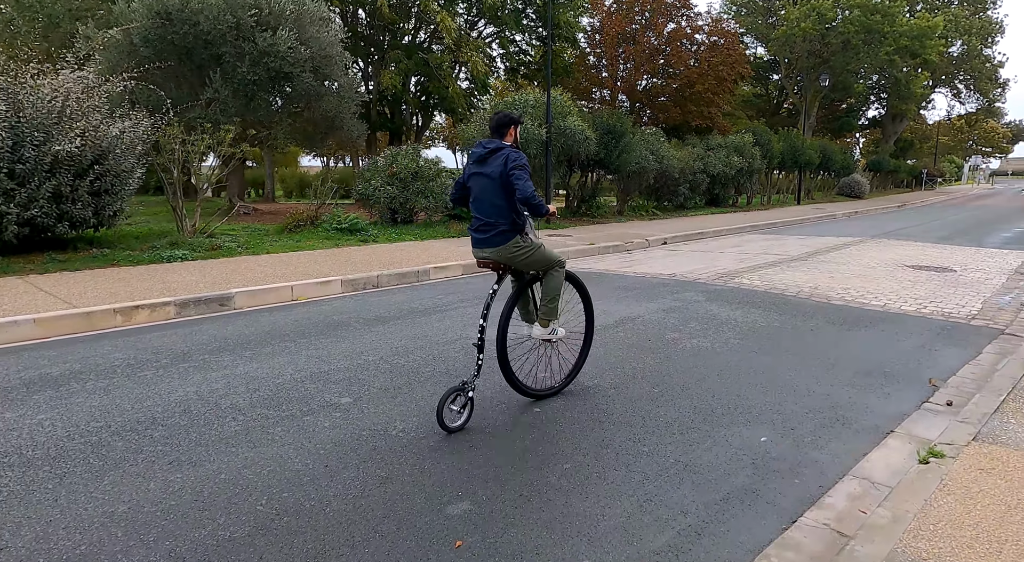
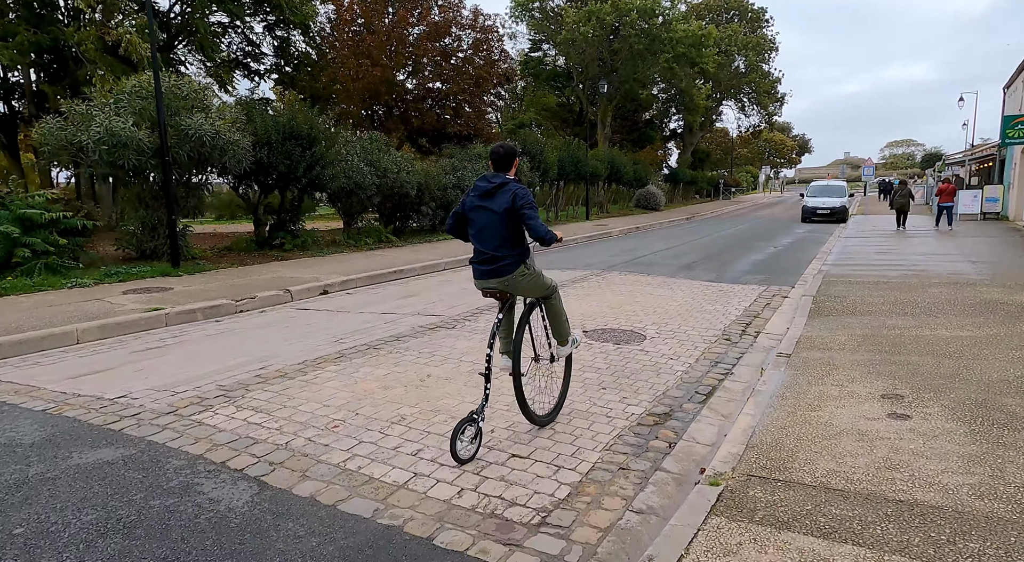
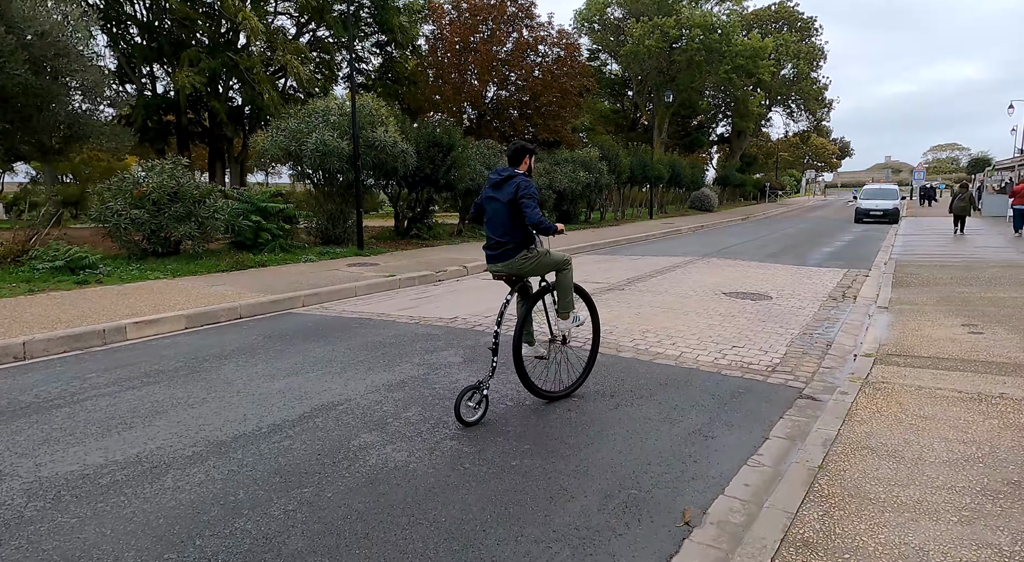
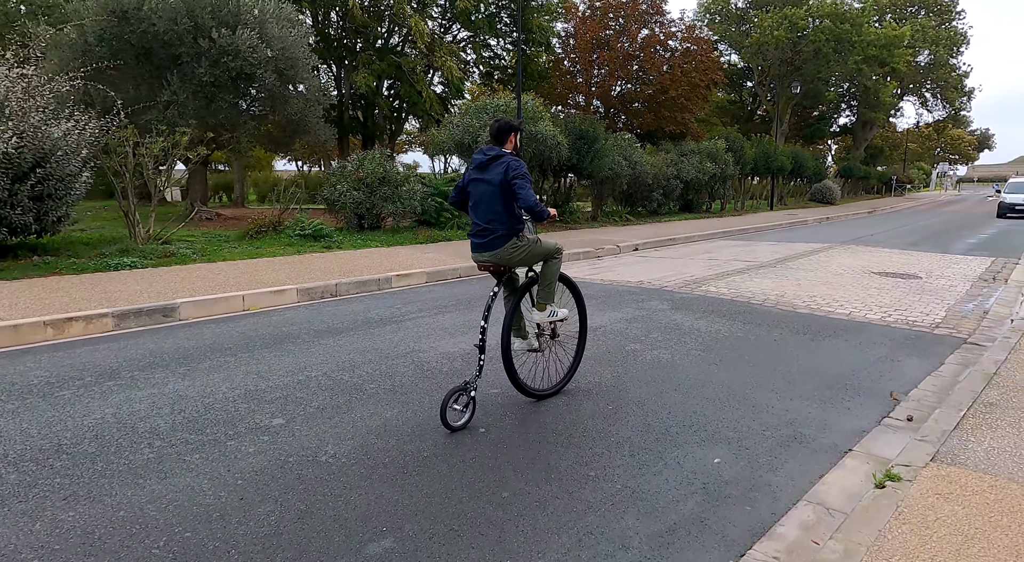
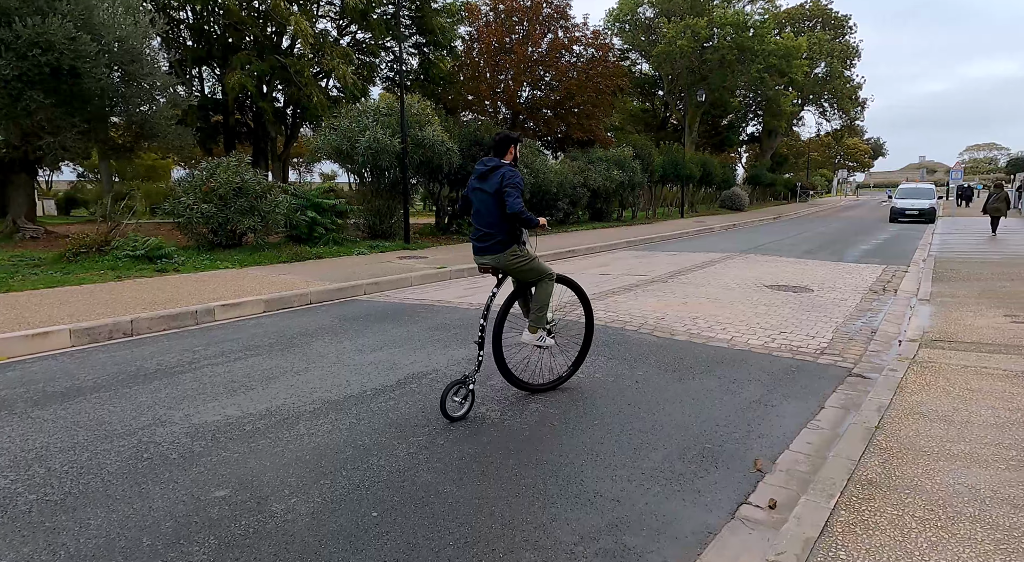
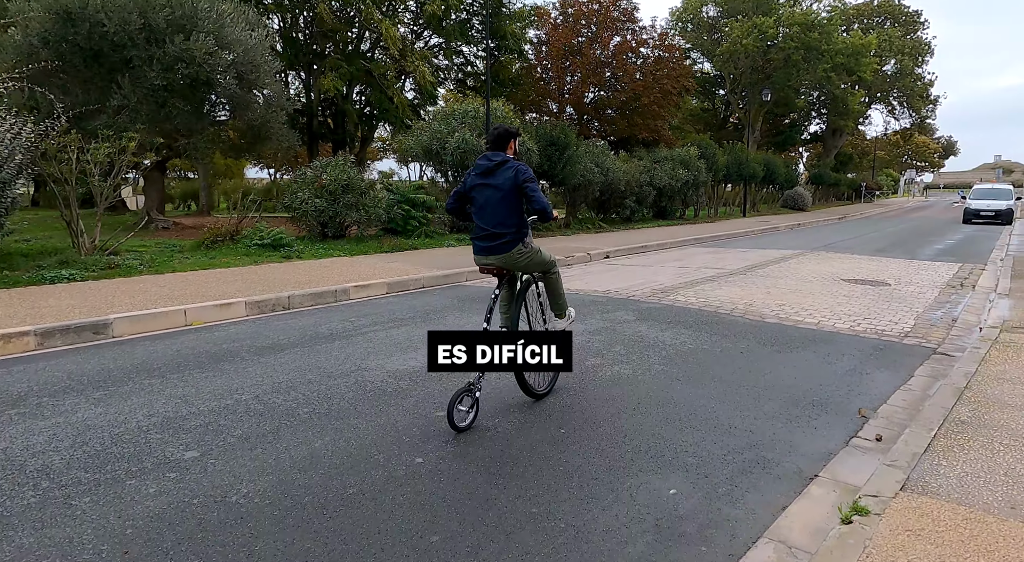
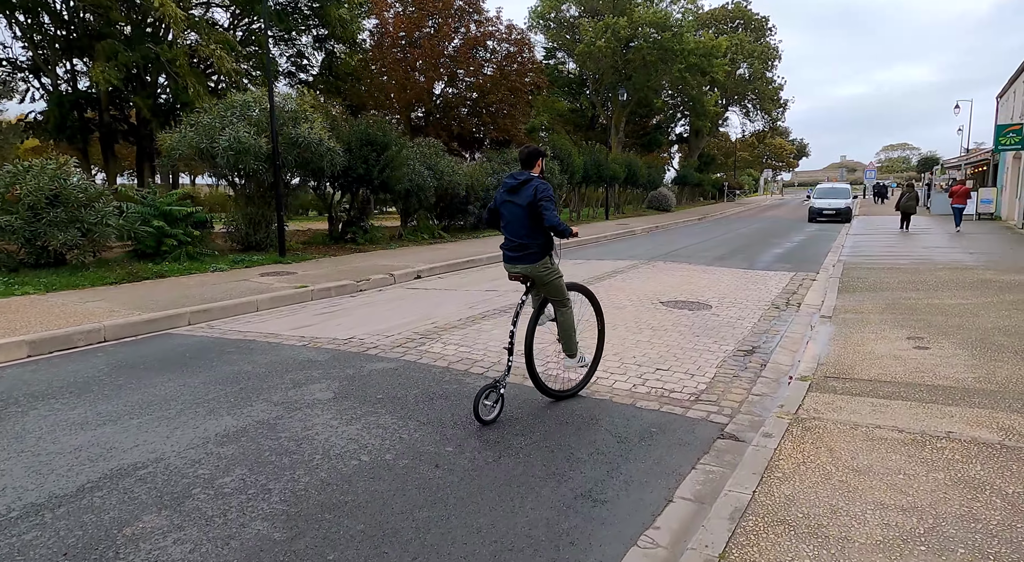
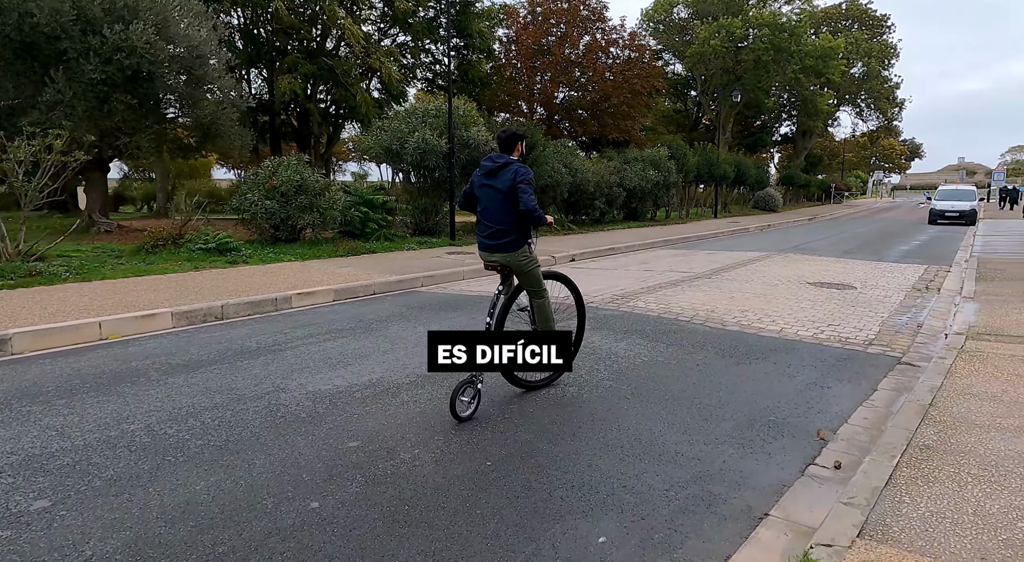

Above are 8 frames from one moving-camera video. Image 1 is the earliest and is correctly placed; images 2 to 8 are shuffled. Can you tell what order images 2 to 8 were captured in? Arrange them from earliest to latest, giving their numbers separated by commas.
4, 6, 8, 5, 3, 7, 2
